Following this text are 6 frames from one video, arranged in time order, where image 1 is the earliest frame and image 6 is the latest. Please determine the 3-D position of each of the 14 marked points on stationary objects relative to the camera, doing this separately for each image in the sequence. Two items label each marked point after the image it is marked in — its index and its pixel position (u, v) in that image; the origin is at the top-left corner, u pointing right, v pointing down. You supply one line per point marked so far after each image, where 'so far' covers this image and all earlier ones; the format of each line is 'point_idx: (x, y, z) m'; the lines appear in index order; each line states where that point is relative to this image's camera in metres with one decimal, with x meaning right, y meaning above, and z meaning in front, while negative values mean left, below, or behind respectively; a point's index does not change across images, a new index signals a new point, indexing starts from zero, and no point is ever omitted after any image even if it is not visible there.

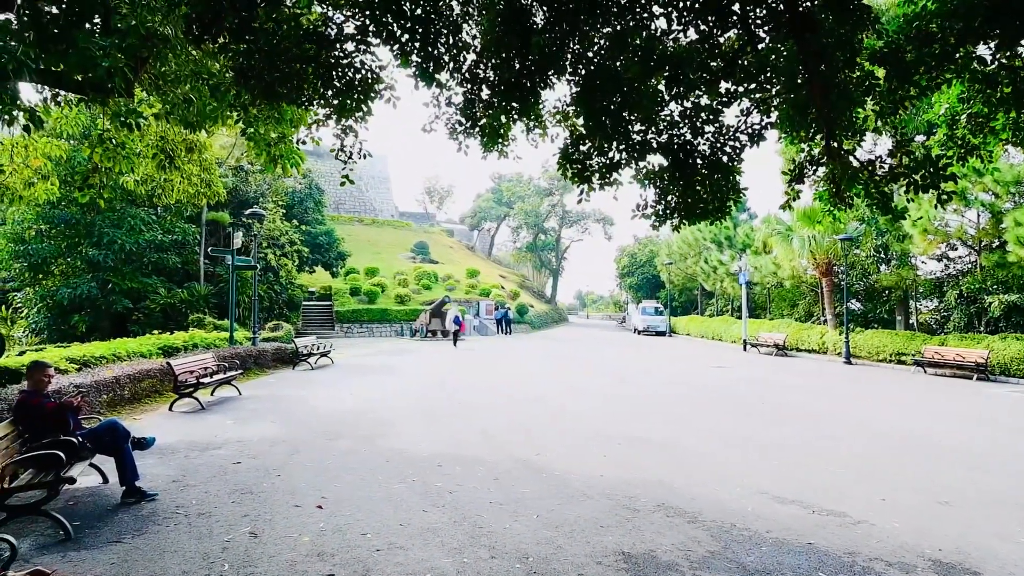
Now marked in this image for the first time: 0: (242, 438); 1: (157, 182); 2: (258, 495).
0: (-3.0, -1.7, +6.7) m
1: (-7.1, +2.2, +12.1) m
2: (-1.9, -1.6, +4.6) m
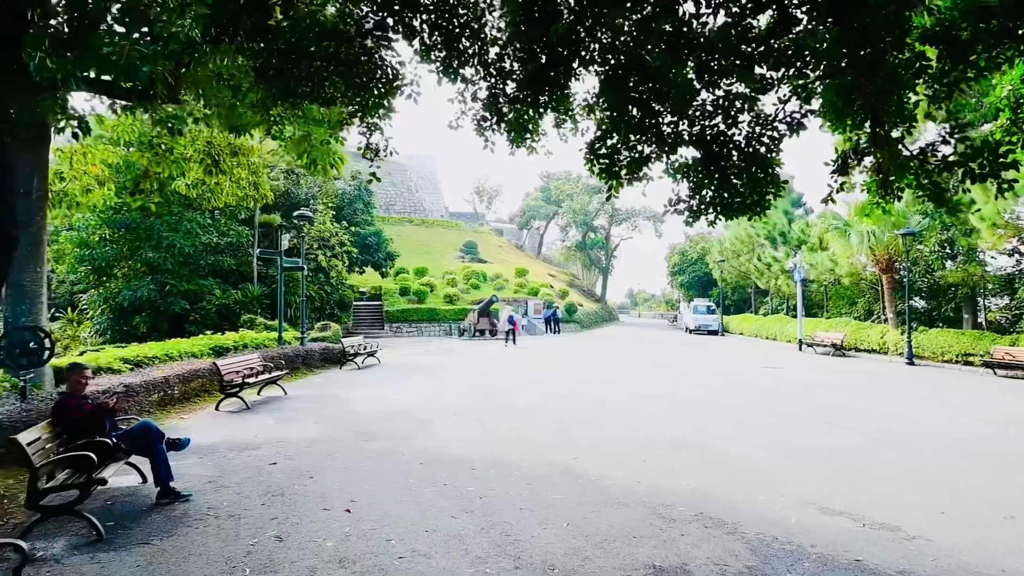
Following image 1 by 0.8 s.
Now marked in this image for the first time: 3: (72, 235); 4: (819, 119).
0: (-2.6, -1.7, +6.8) m
1: (-6.3, +2.2, +12.5) m
2: (-1.7, -1.6, +4.6) m
3: (-12.9, +1.6, +17.6) m
4: (+2.3, +1.3, +4.5) m
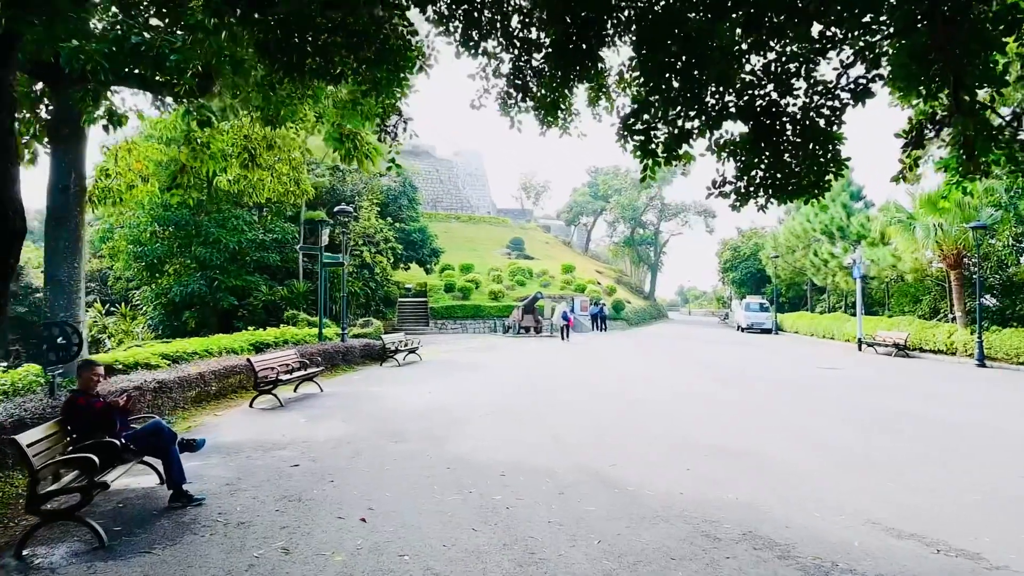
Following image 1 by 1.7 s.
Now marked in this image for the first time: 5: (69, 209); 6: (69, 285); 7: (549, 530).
0: (-2.2, -1.7, +6.6) m
1: (-5.5, +2.2, +12.5) m
2: (-1.5, -1.6, +4.4) m
3: (-11.7, +1.7, +18.2) m
4: (+2.5, +1.3, +4.0) m
5: (-5.7, +1.0, +7.7) m
6: (-5.6, 0.0, +7.6) m
7: (+0.2, -1.7, +4.1) m
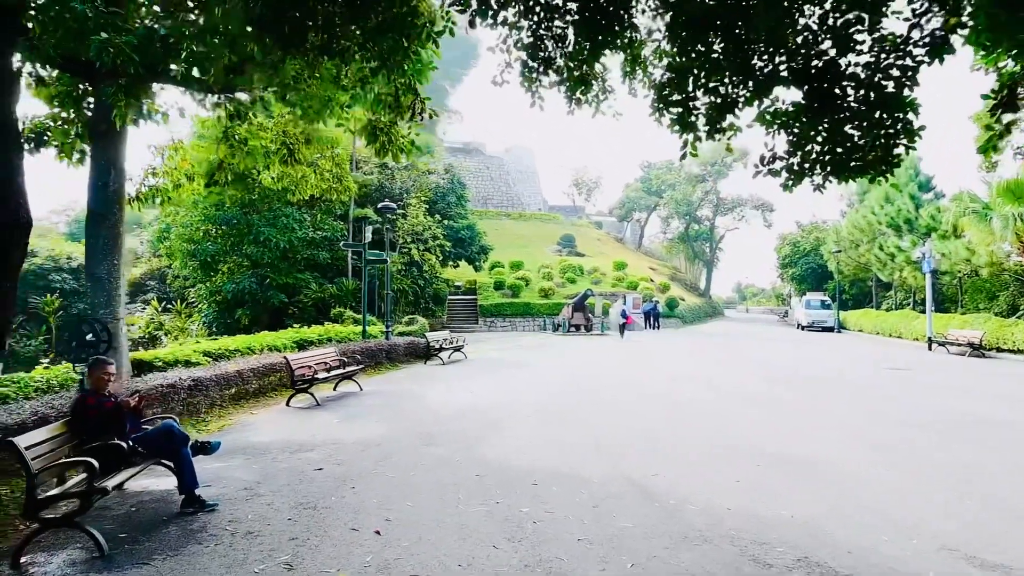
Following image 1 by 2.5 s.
0: (-1.9, -1.6, +6.4) m
1: (-4.6, +2.3, +12.6) m
2: (-1.3, -1.5, +4.1) m
3: (-10.3, +1.7, +18.7) m
4: (+2.6, +1.4, +3.4) m
5: (-5.2, +1.1, +7.7) m
6: (-5.2, +0.1, +7.7) m
7: (+0.4, -1.6, +3.7) m
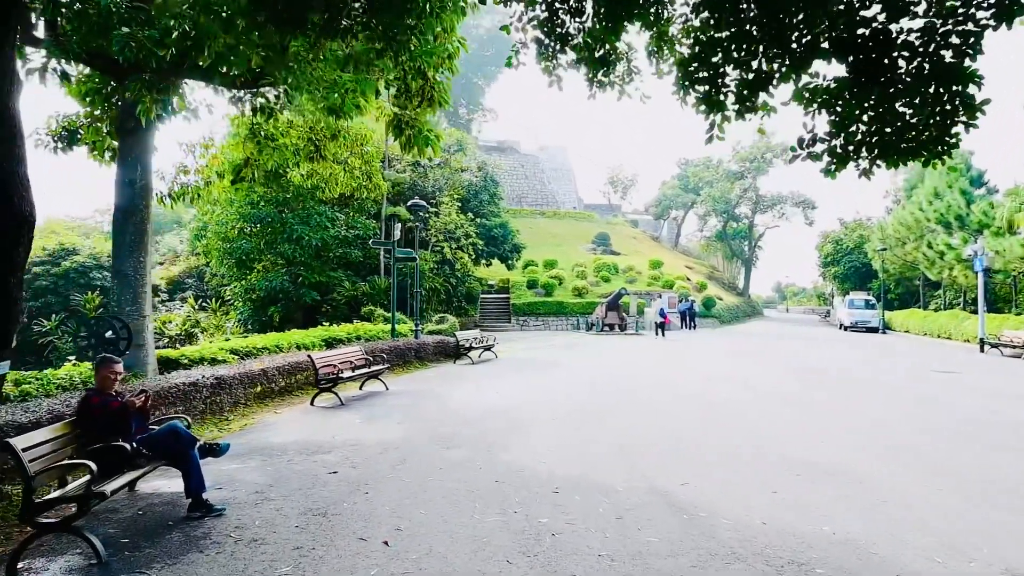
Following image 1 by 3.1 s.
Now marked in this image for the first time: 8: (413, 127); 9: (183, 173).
0: (-1.6, -1.6, +6.3) m
1: (-4.0, +2.3, +12.6) m
2: (-1.2, -1.5, +4.0) m
3: (-9.4, +1.8, +19.0) m
4: (+2.7, +1.4, +3.0) m
5: (-4.9, +1.1, +7.8) m
6: (-4.9, +0.1, +7.7) m
7: (+0.5, -1.6, +3.5) m
8: (-1.3, +2.1, +7.8) m
9: (-6.4, +2.2, +11.7) m
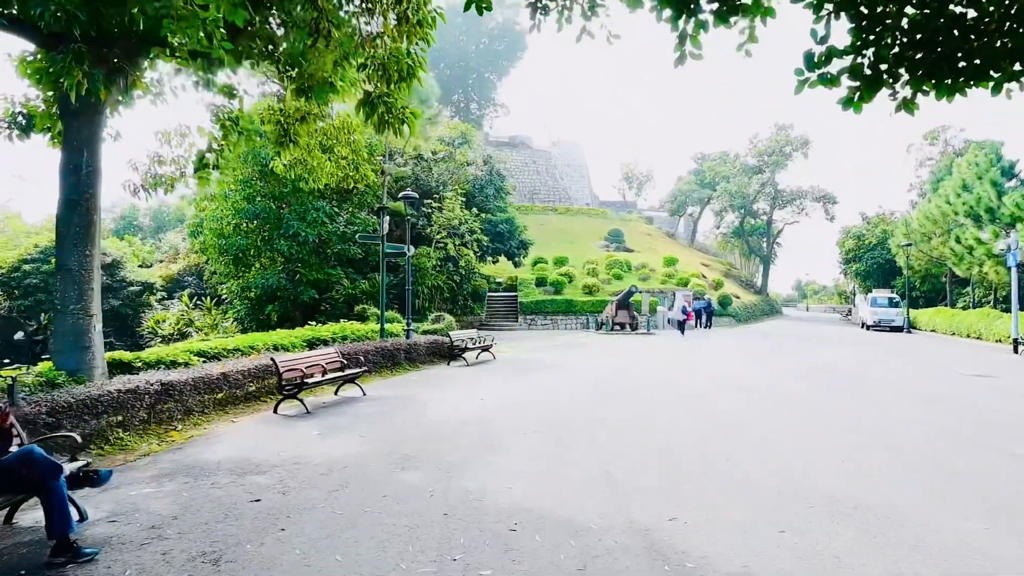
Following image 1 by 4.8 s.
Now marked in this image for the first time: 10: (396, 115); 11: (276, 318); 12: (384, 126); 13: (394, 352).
0: (-1.9, -1.6, +5.5) m
1: (-4.1, +2.4, +11.9) m
2: (-1.6, -1.5, +3.2) m
3: (-9.3, +1.9, +18.5) m
4: (+2.3, +1.4, +2.1) m
5: (-5.1, +1.1, +7.1) m
6: (-5.1, +0.1, +7.1) m
7: (+0.1, -1.6, +2.7) m
8: (-1.5, +2.2, +7.1) m
9: (-6.5, +2.3, +11.1) m
10: (-1.4, +2.1, +7.1) m
11: (-7.7, -1.0, +19.5) m
12: (-1.5, +1.9, +7.2) m
13: (-2.5, -1.3, +12.3) m
